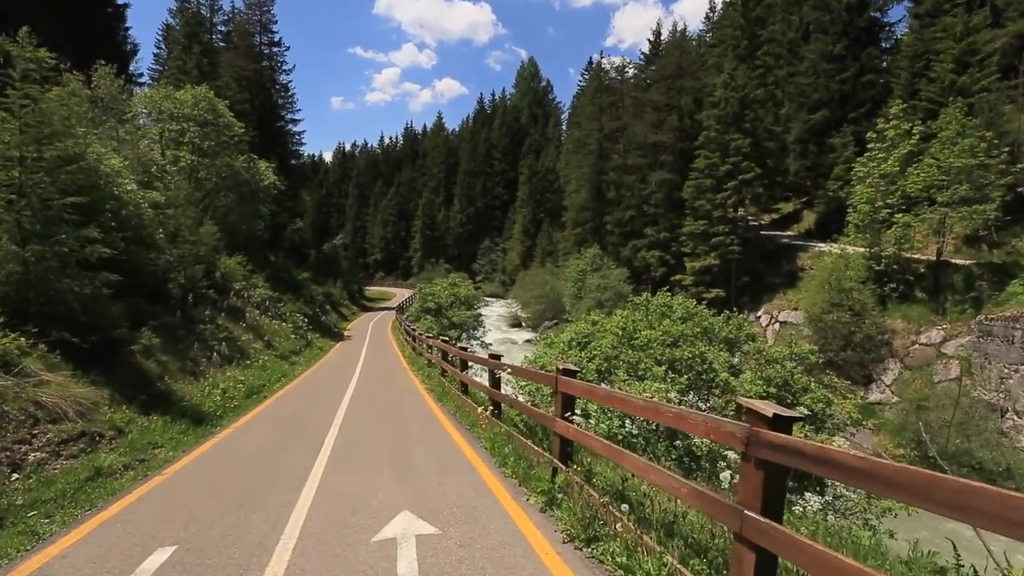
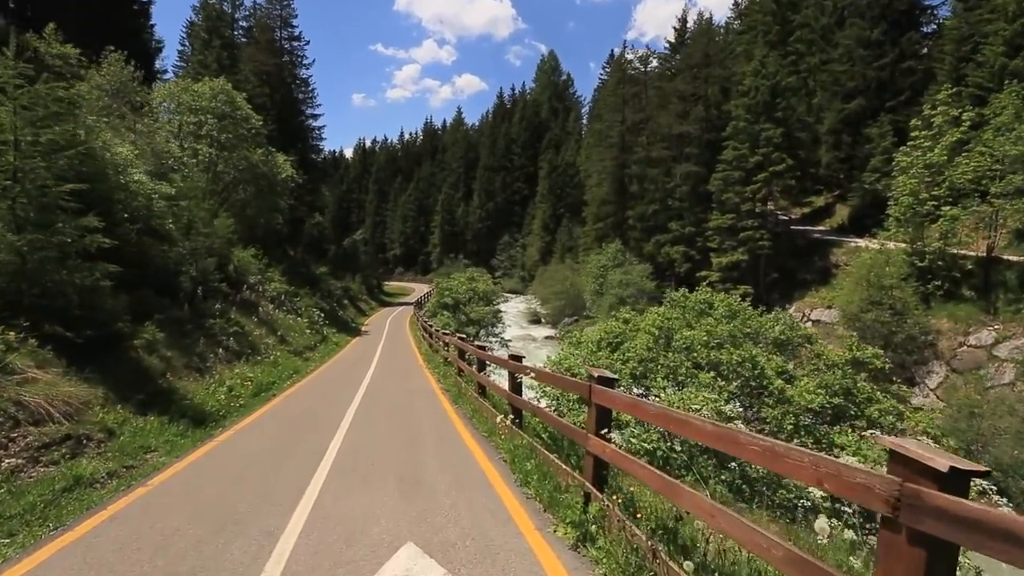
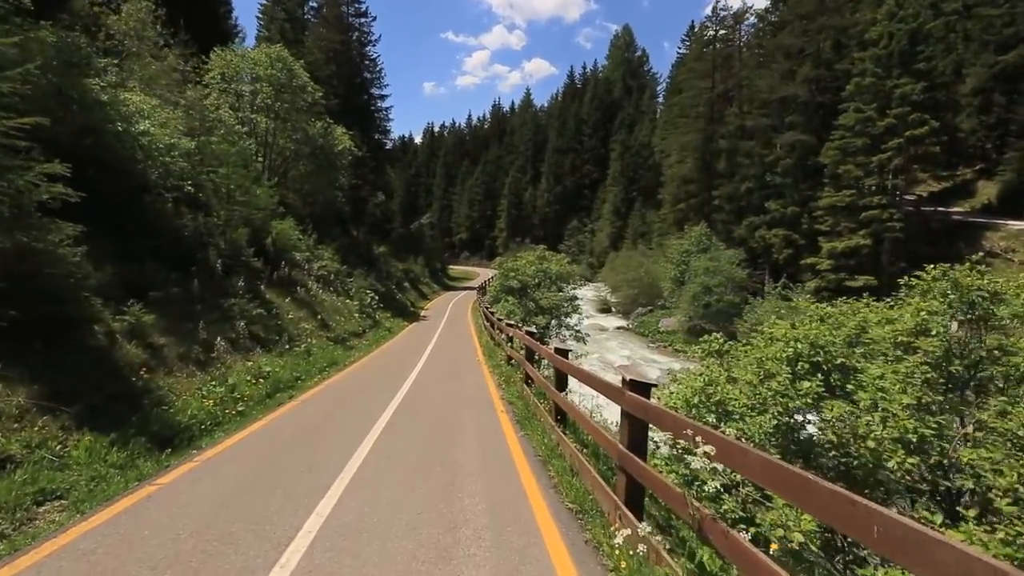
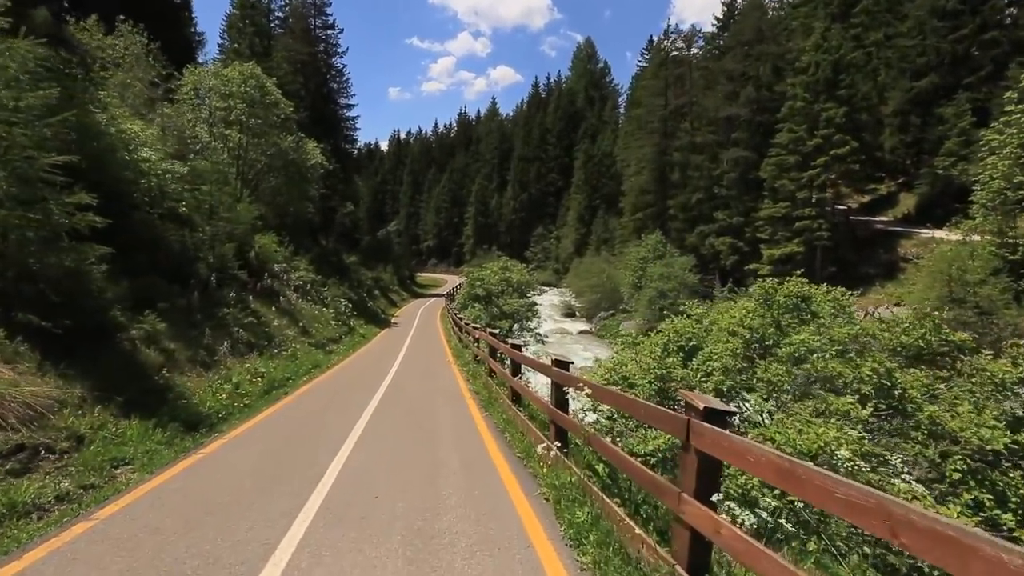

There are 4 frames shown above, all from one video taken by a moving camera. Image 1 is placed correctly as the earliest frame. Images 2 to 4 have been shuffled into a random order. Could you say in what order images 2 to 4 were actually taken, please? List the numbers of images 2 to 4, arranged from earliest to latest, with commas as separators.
2, 4, 3
